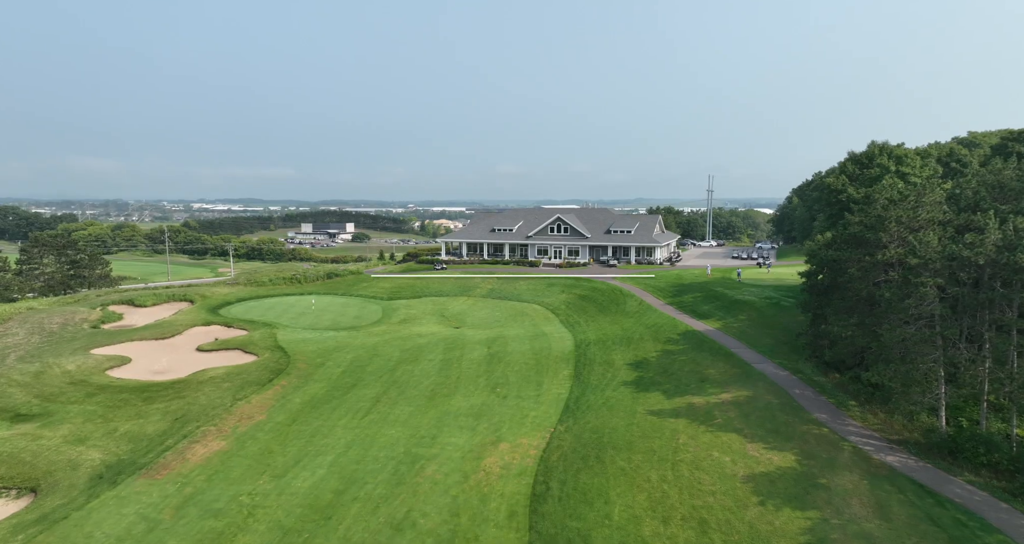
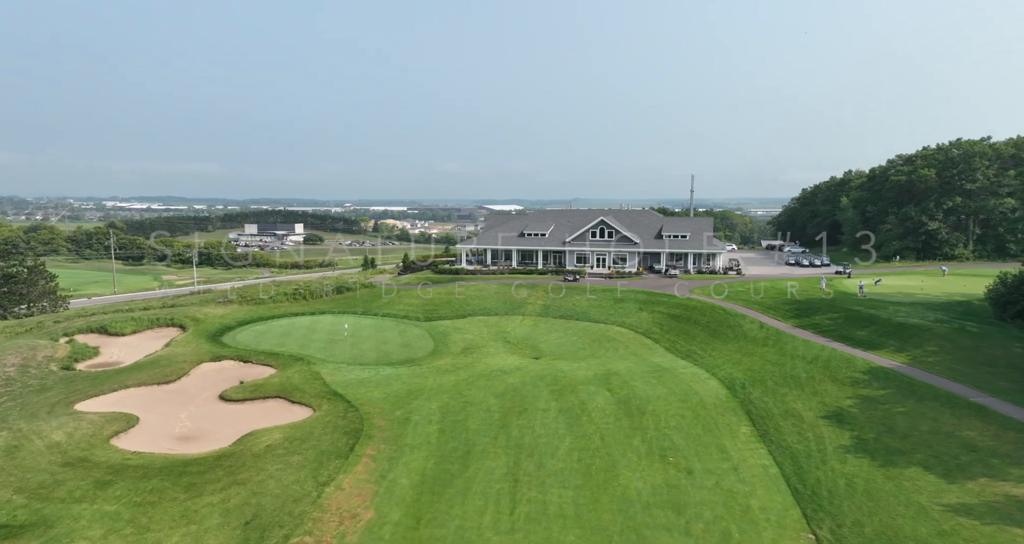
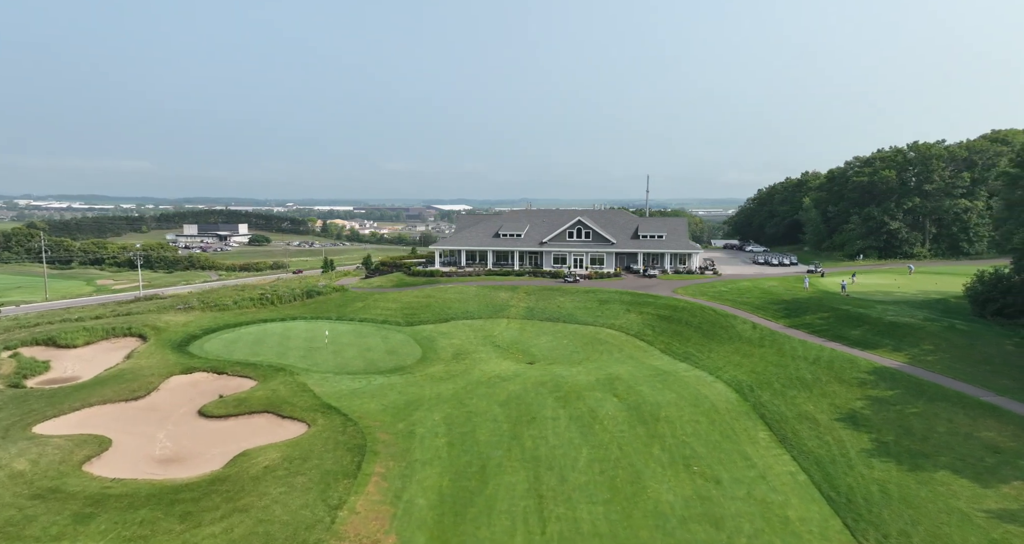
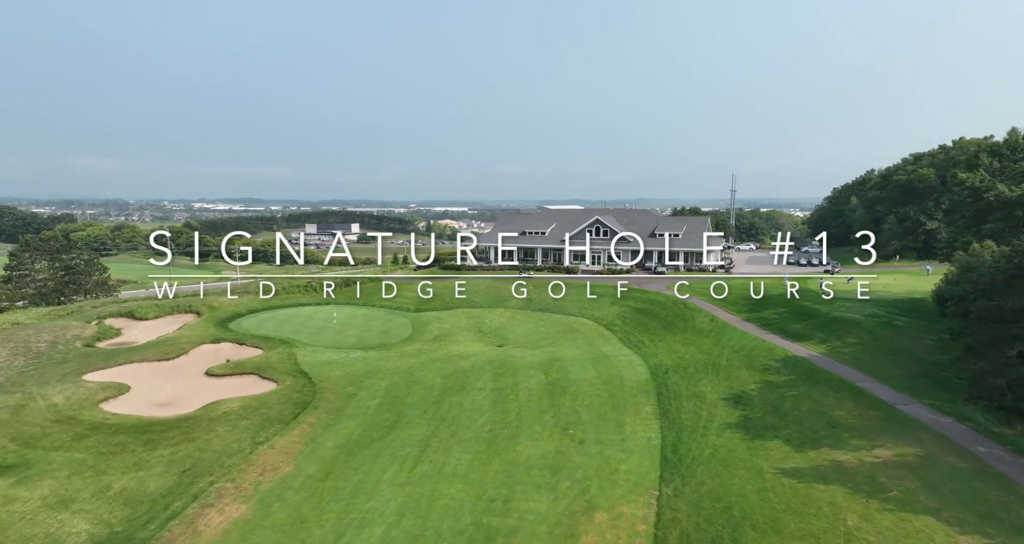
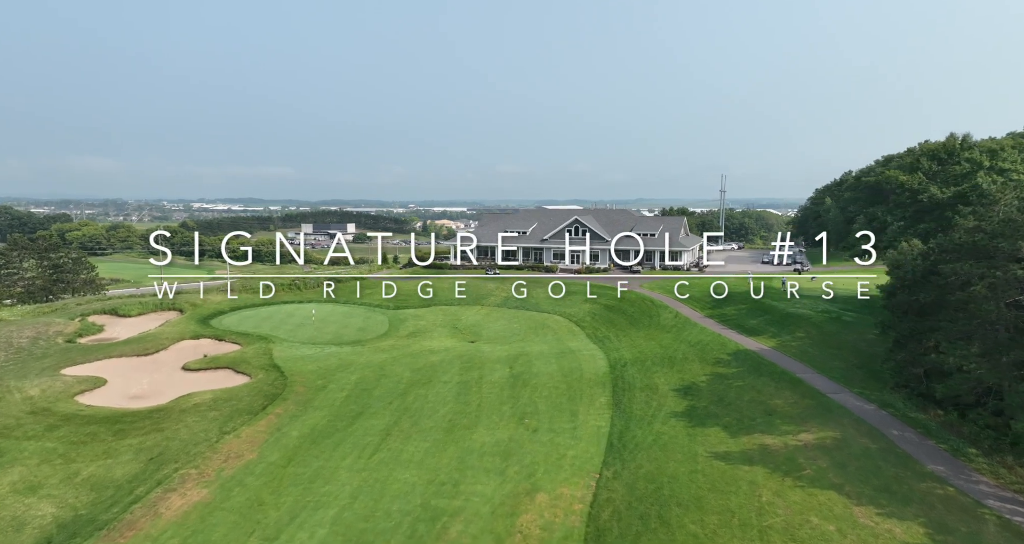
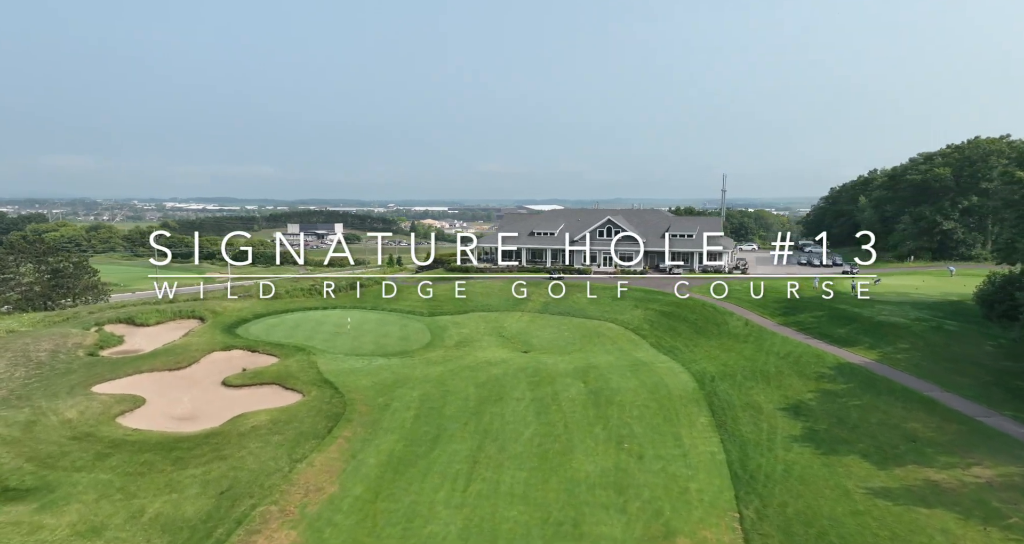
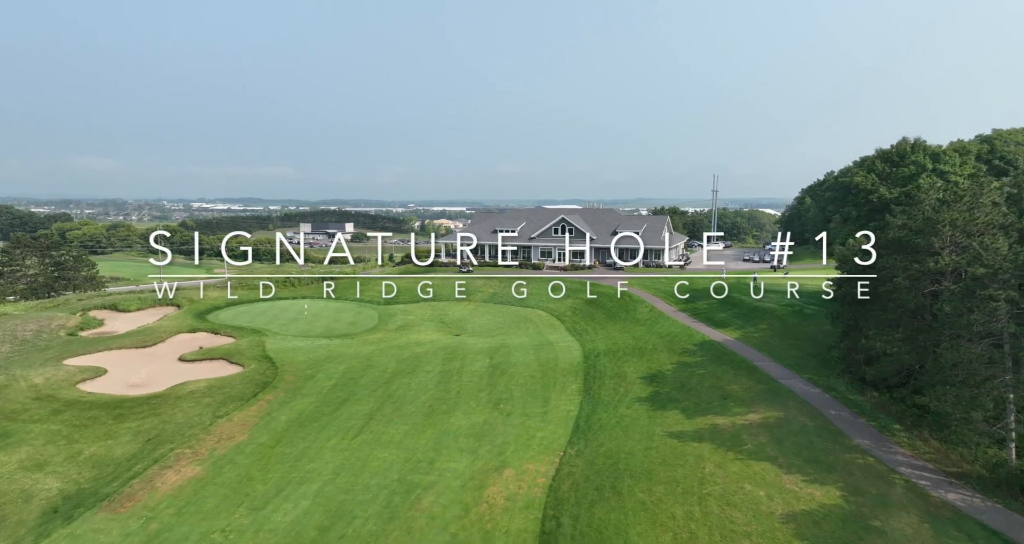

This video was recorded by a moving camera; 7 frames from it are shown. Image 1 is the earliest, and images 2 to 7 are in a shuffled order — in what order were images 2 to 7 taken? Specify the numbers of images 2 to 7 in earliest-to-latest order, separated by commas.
7, 5, 4, 6, 2, 3
